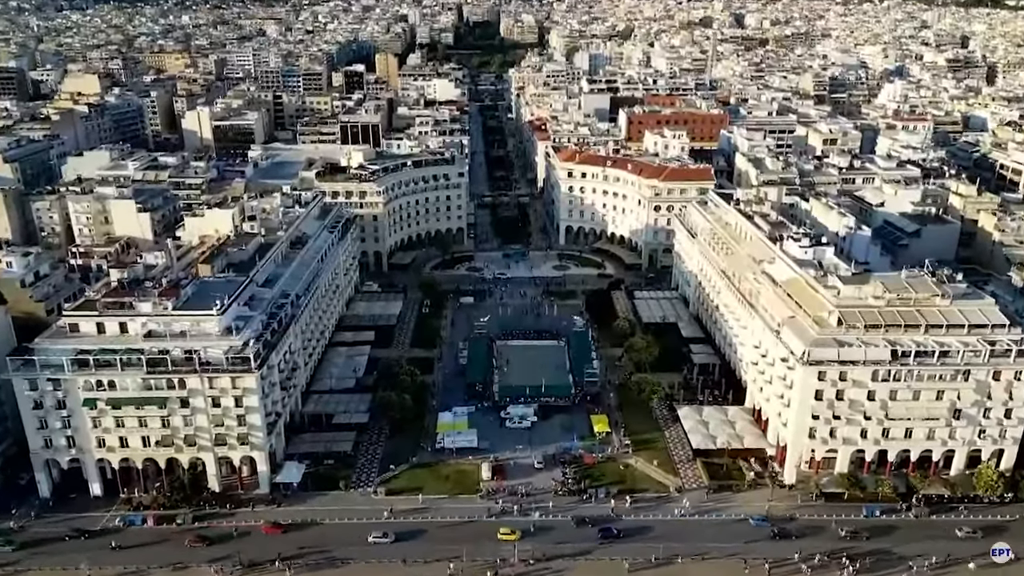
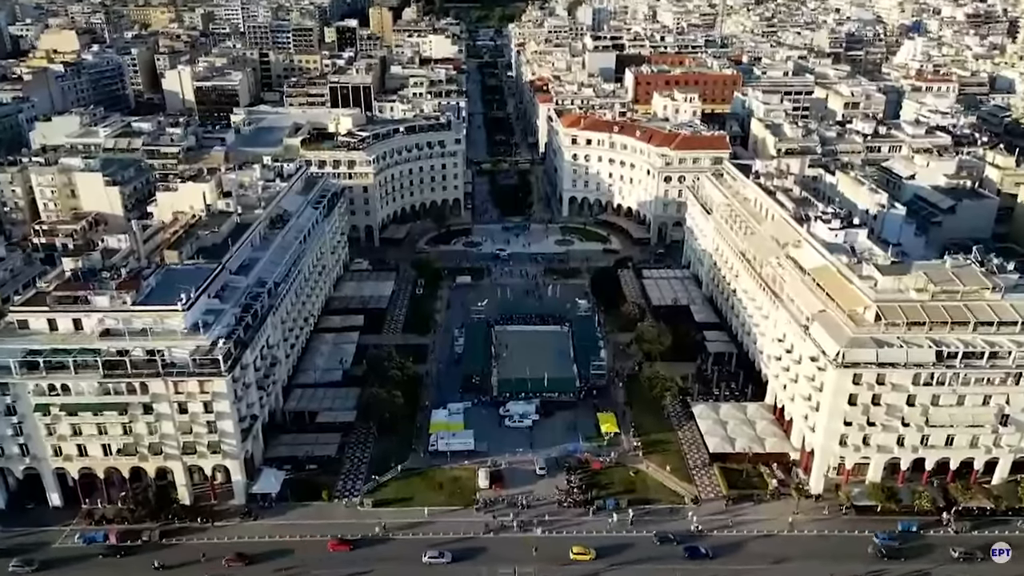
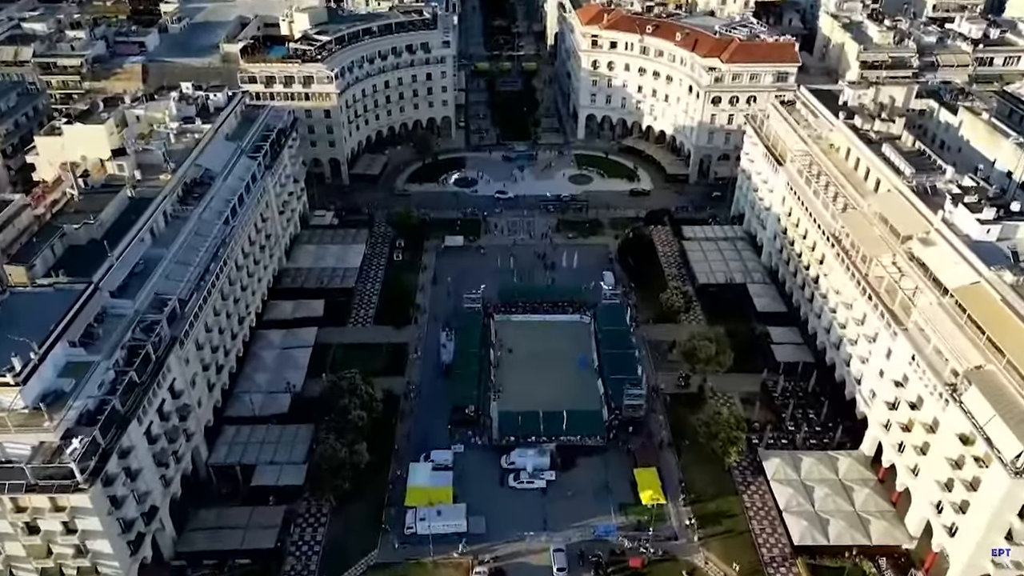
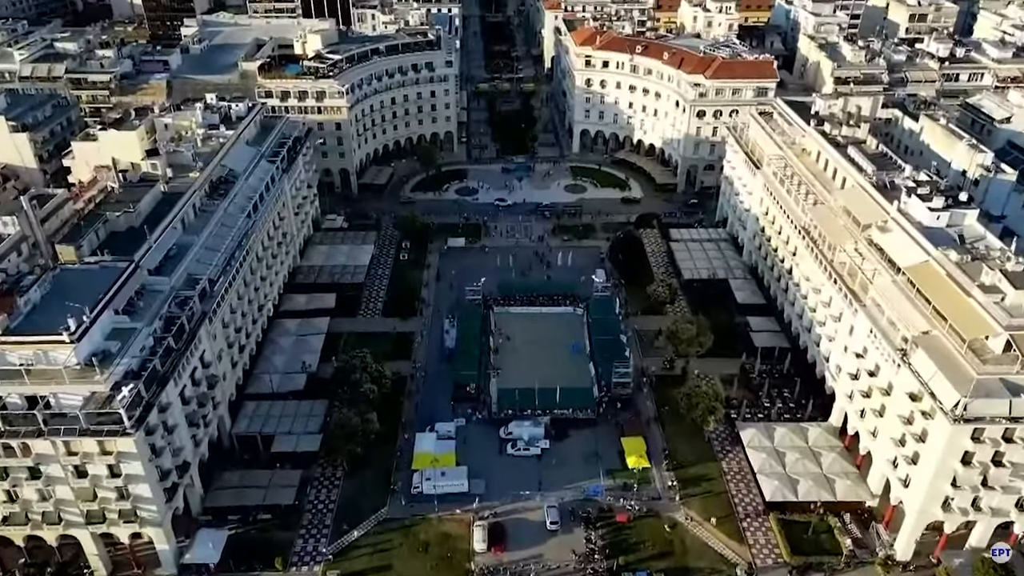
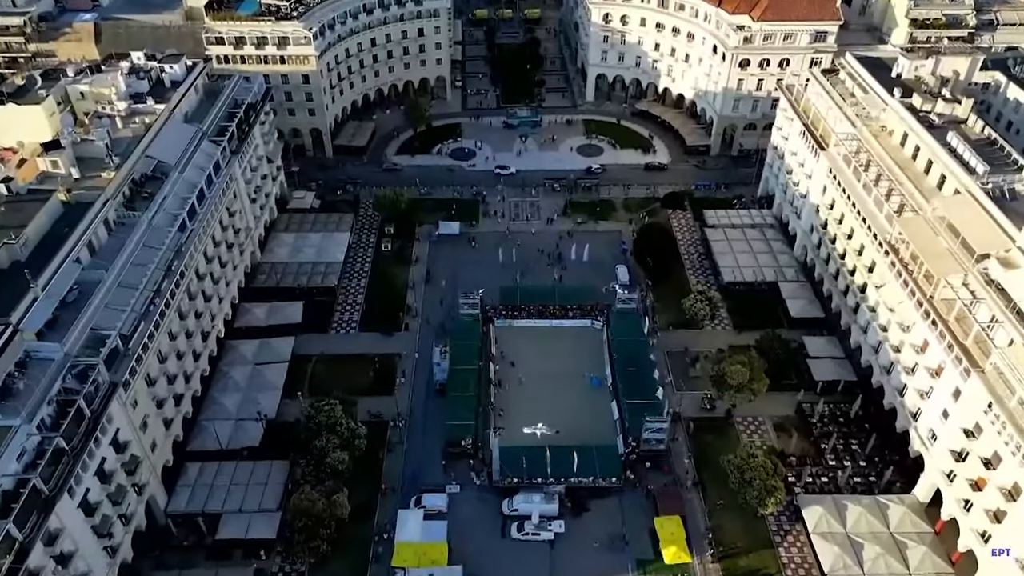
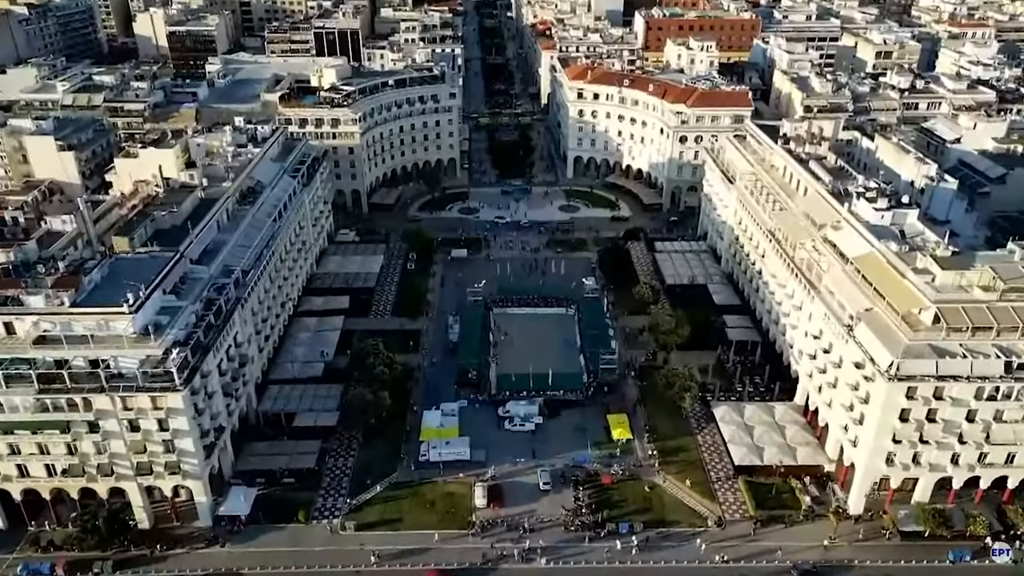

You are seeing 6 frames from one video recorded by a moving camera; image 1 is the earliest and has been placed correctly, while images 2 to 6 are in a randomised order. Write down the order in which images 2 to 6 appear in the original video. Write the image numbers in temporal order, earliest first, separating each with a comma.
2, 6, 4, 3, 5
